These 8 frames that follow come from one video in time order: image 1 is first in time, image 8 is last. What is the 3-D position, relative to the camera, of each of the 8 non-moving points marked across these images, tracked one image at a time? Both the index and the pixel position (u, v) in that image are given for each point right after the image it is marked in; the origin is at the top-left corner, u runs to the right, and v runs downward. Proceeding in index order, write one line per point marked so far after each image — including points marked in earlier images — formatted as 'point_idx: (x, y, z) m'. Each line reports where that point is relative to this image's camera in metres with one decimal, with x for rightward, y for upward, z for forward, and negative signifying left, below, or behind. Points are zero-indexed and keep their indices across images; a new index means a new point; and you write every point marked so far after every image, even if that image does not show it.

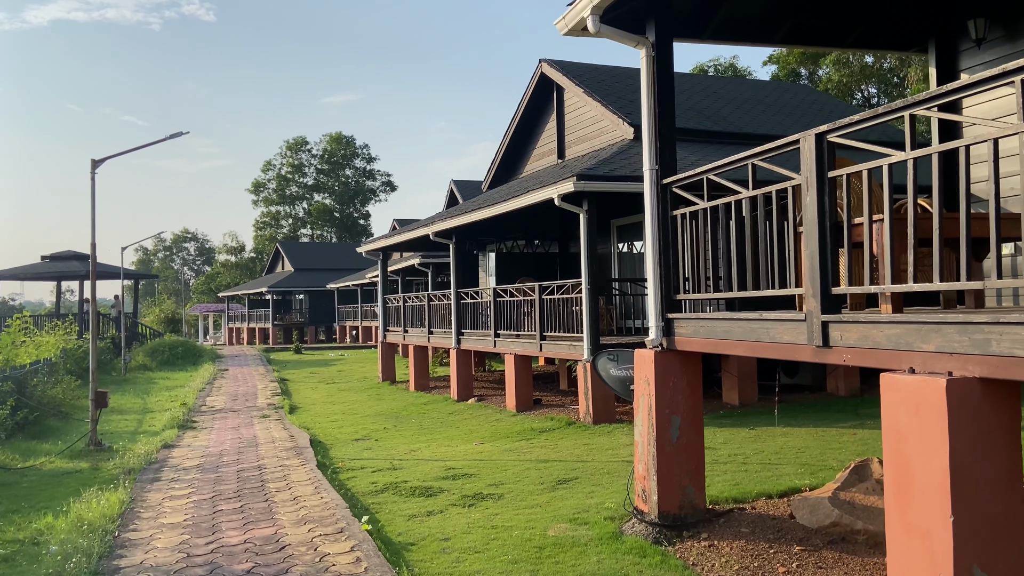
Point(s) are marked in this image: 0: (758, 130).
0: (+4.4, +2.9, +14.3) m
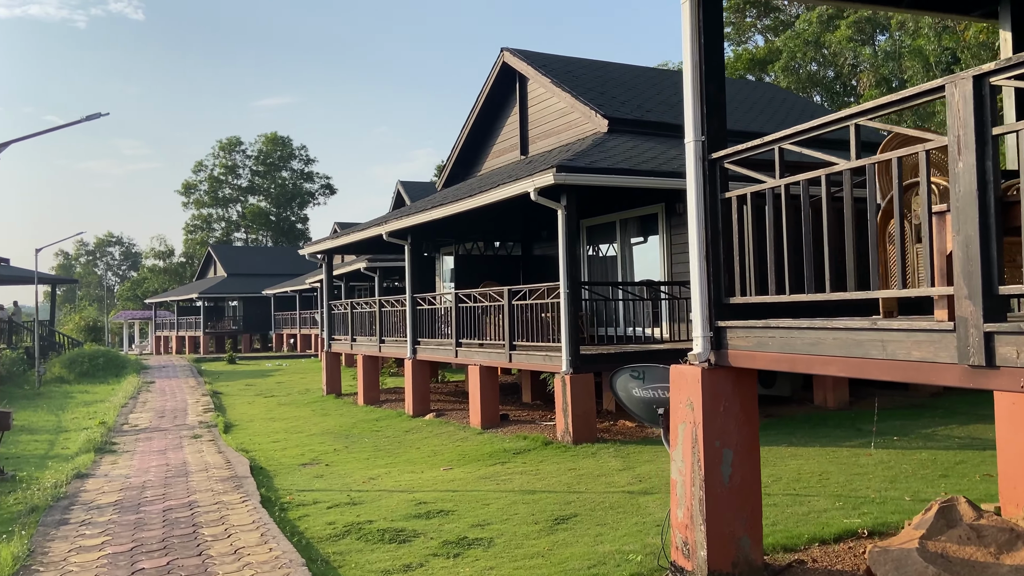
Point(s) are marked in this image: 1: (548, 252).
0: (+3.8, +2.8, +13.5) m
1: (+0.7, +0.7, +15.4) m
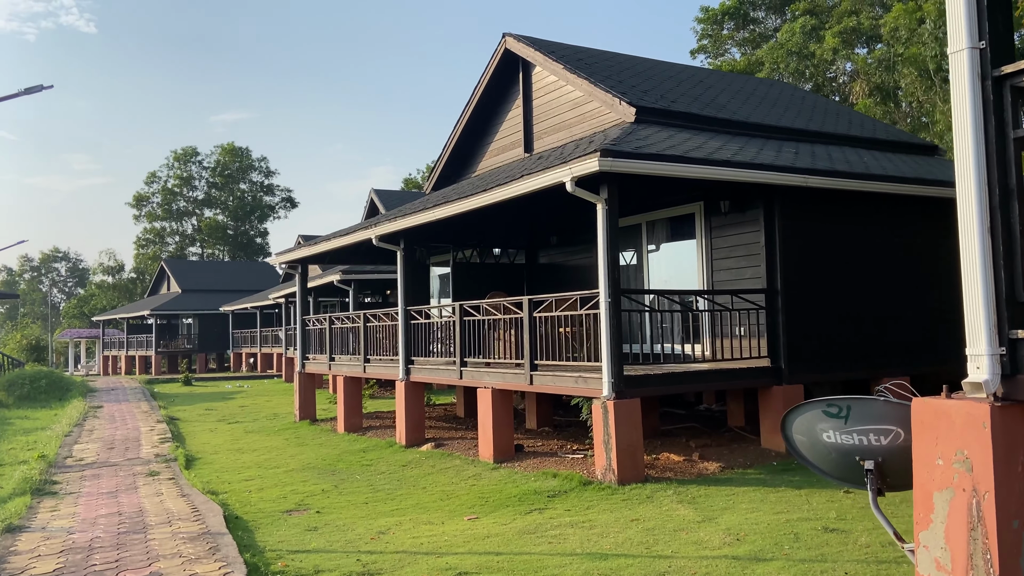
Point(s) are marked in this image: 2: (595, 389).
0: (+3.9, +2.6, +12.2) m
1: (+0.7, +0.5, +13.8) m
2: (+0.9, -1.1, +8.6) m
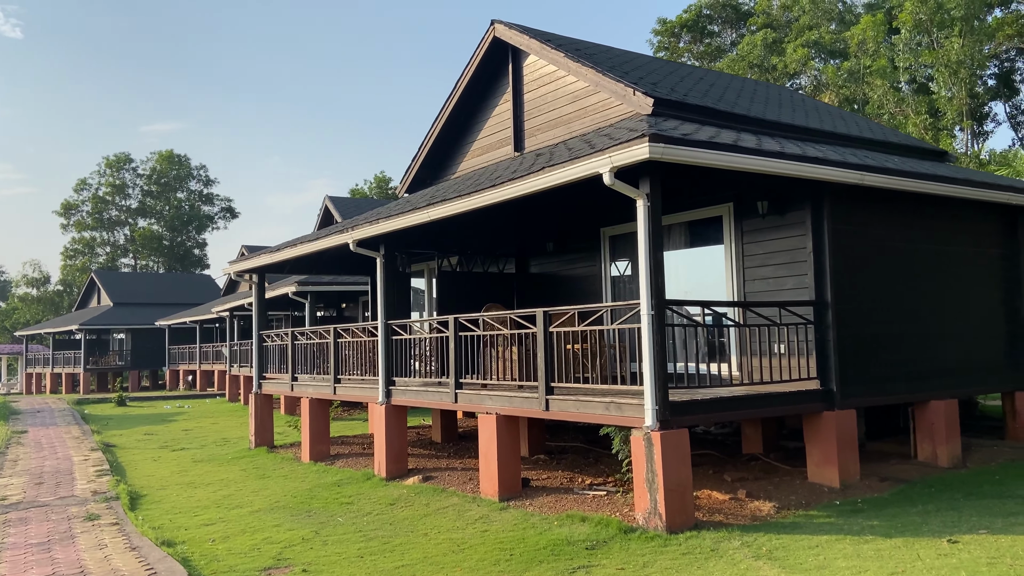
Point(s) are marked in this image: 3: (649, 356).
0: (+3.9, +2.4, +11.2) m
1: (+0.6, +0.3, +12.6) m
2: (+1.1, -1.2, +7.4) m
3: (+1.2, -0.6, +7.0) m
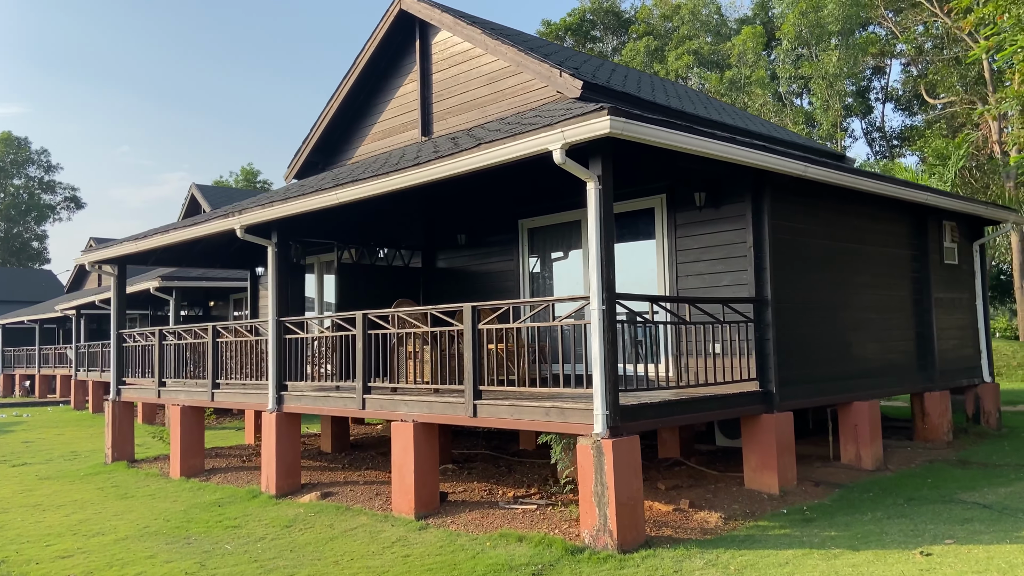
0: (+2.7, +2.4, +10.9) m
1: (-0.8, +0.3, +11.7) m
2: (+0.5, -1.2, +6.6) m
3: (+0.7, -0.5, +6.3) m
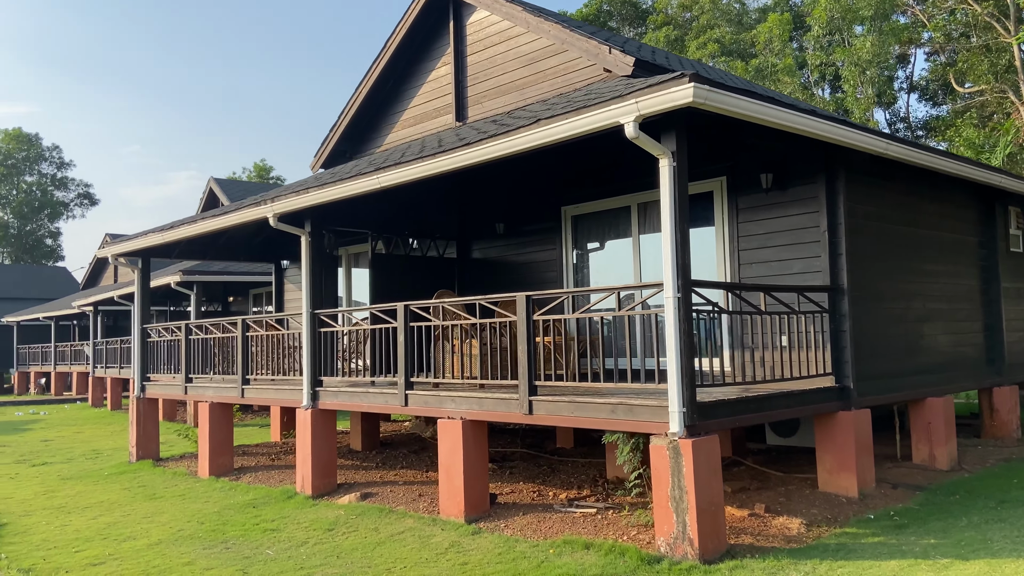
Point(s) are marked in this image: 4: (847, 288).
0: (+3.2, +2.6, +10.3) m
1: (-0.3, +0.5, +11.2) m
2: (+1.1, -1.1, +6.1) m
3: (+1.2, -0.4, +5.8) m
4: (+3.1, 0.0, +7.2) m
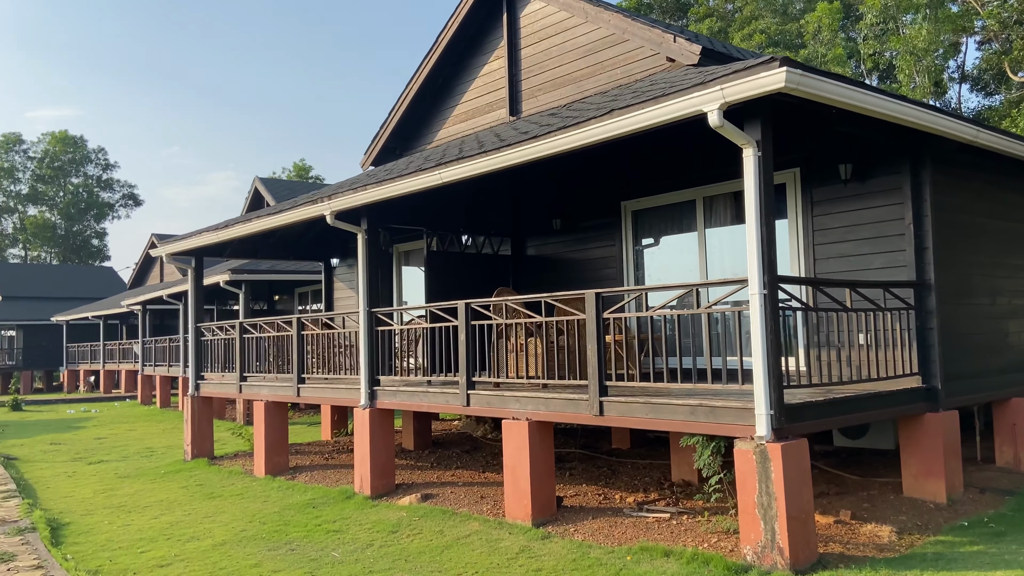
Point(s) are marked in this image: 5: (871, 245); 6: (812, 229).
0: (+3.9, +2.6, +10.0) m
1: (+0.5, +0.5, +11.0) m
2: (+1.6, -1.0, +5.9) m
3: (+1.8, -0.4, +5.5) m
4: (+3.7, 0.0, +6.9) m
5: (+3.4, +0.4, +7.3) m
6: (+3.0, +0.6, +7.8) m
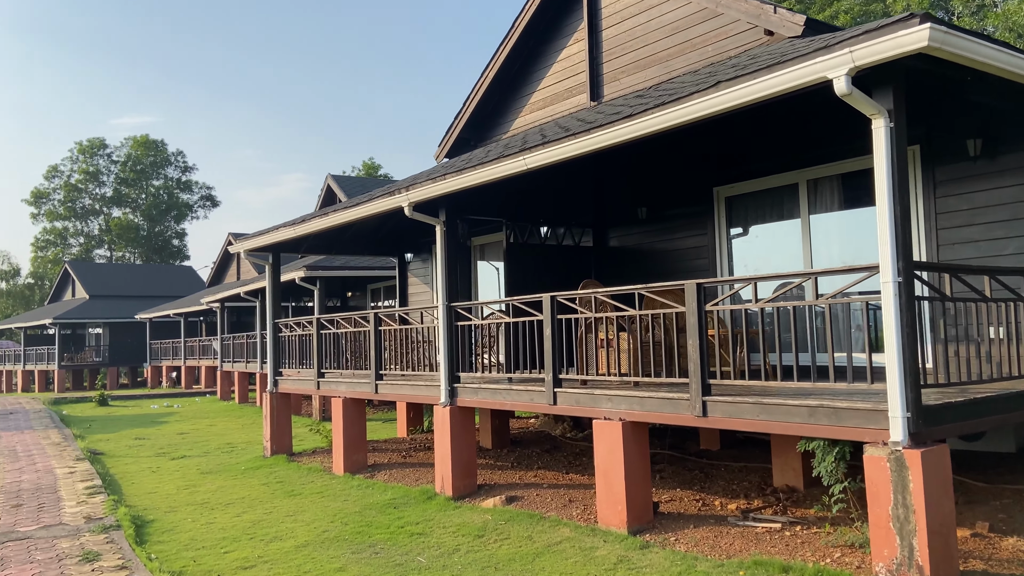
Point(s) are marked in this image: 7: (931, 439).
0: (+4.9, +2.8, +9.2) m
1: (+1.6, +0.6, +10.5) m
2: (+2.3, -1.0, +5.3) m
3: (+2.4, -0.3, +4.9) m
4: (+4.5, +0.1, +6.1) m
5: (+4.2, +0.5, +6.6) m
6: (+3.8, +0.7, +7.1) m
7: (+2.7, -1.0, +5.0) m
